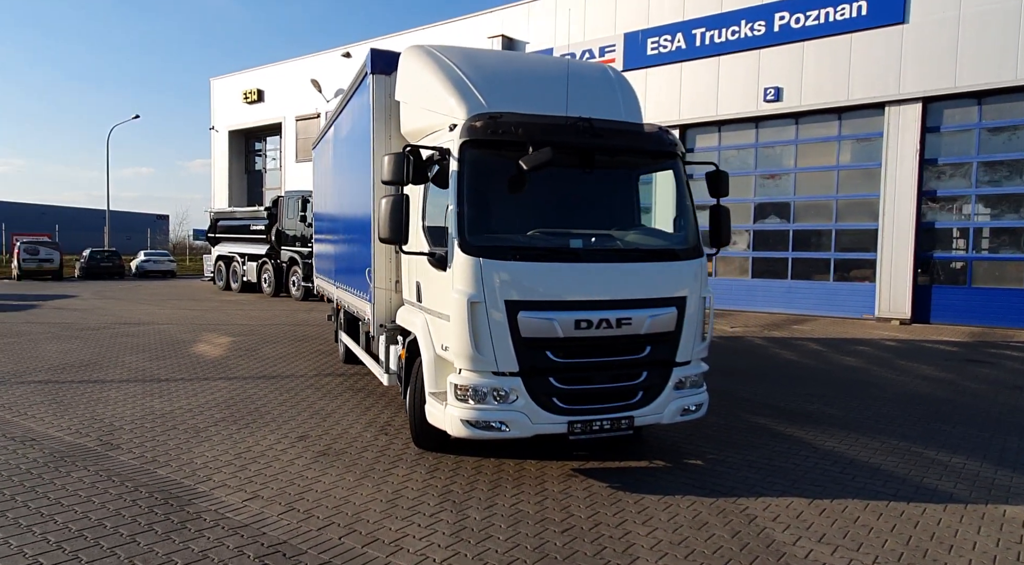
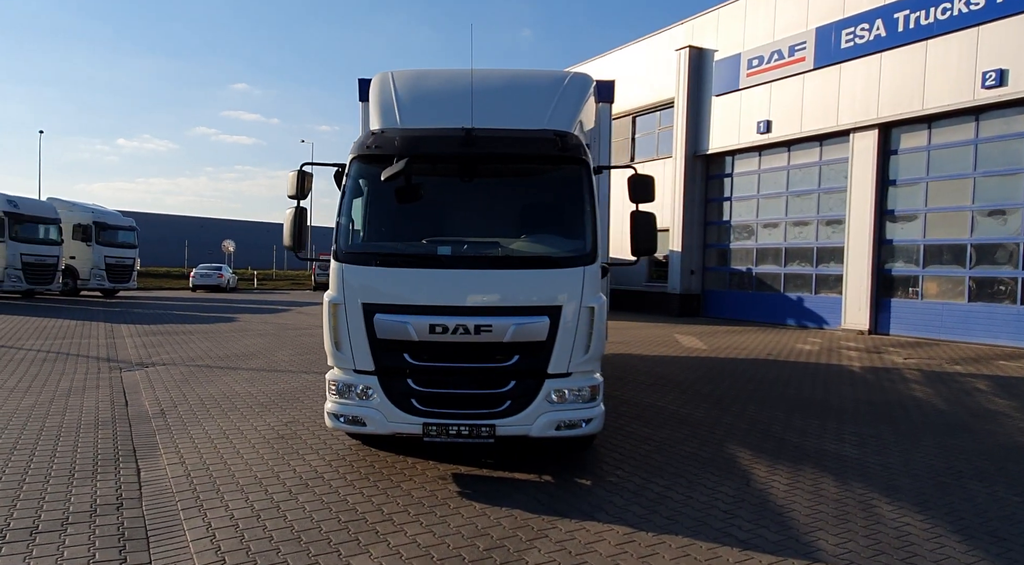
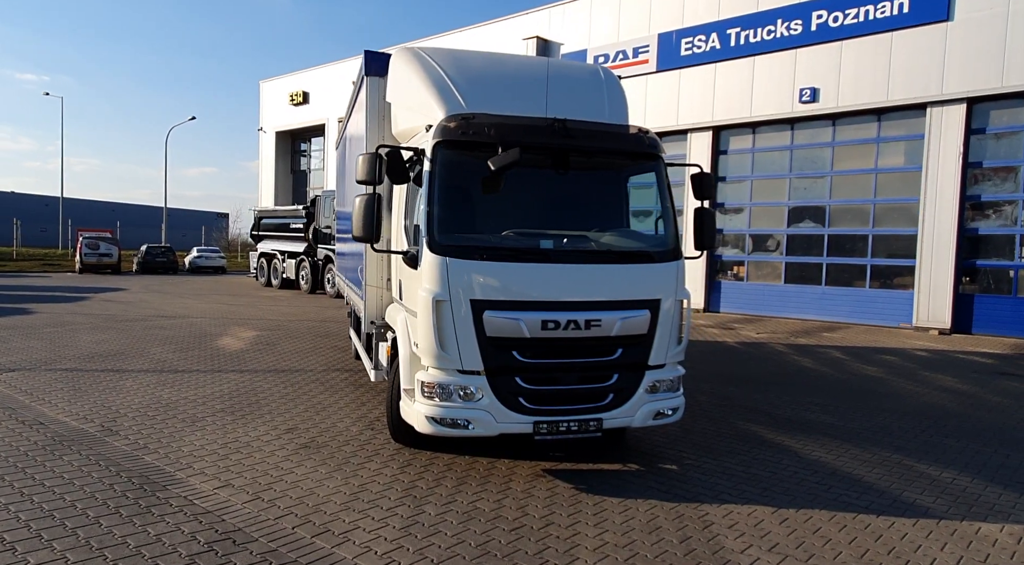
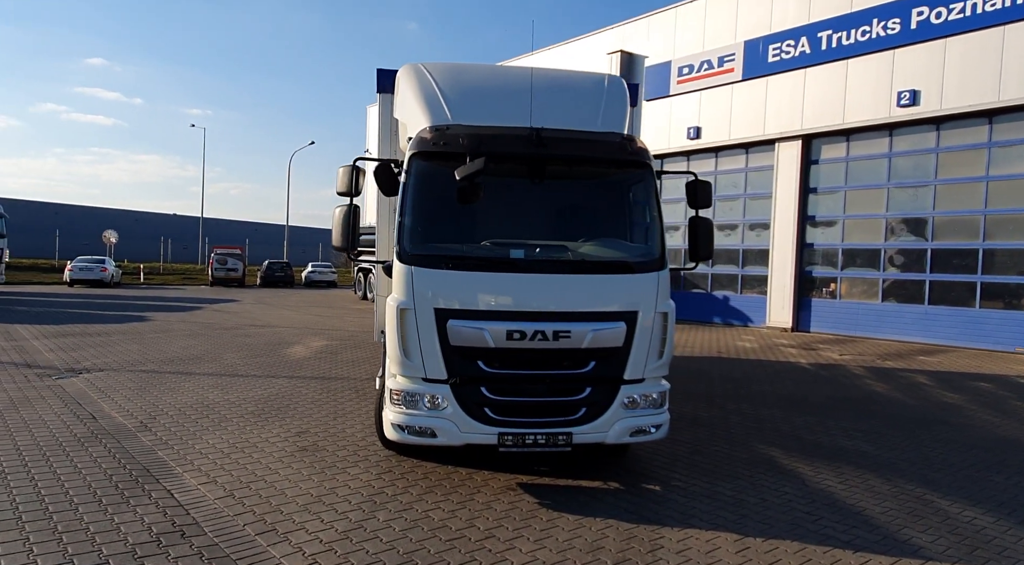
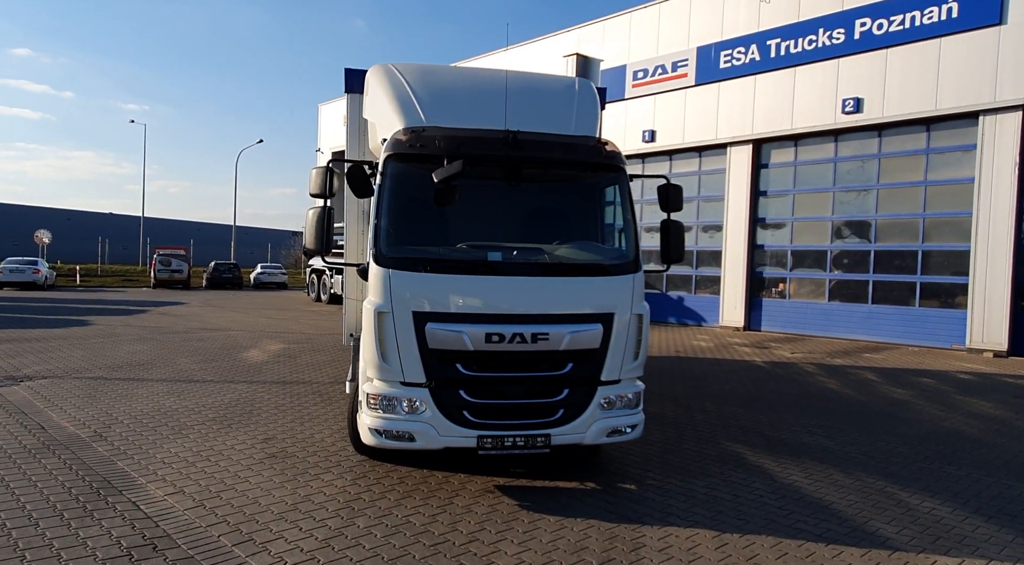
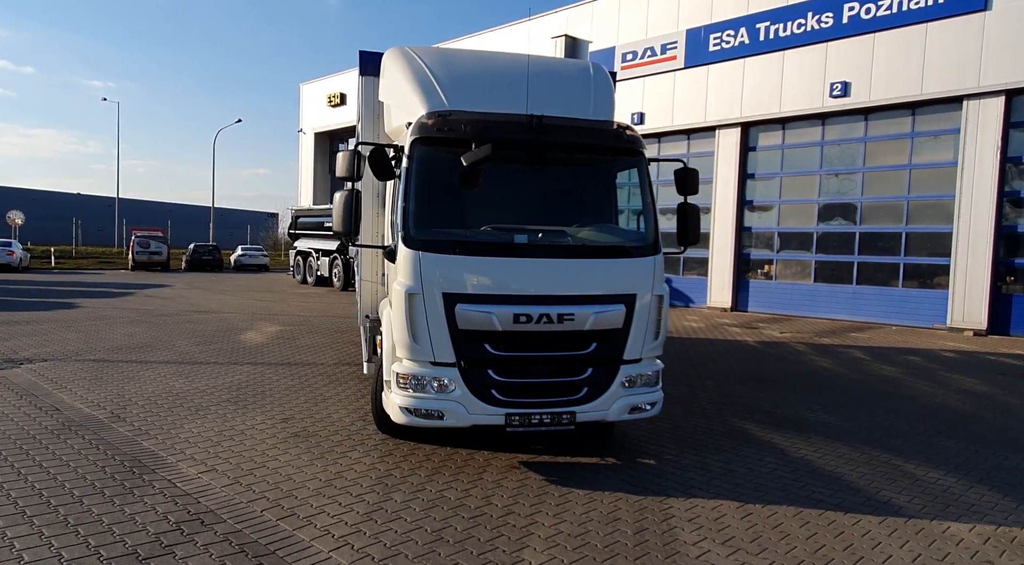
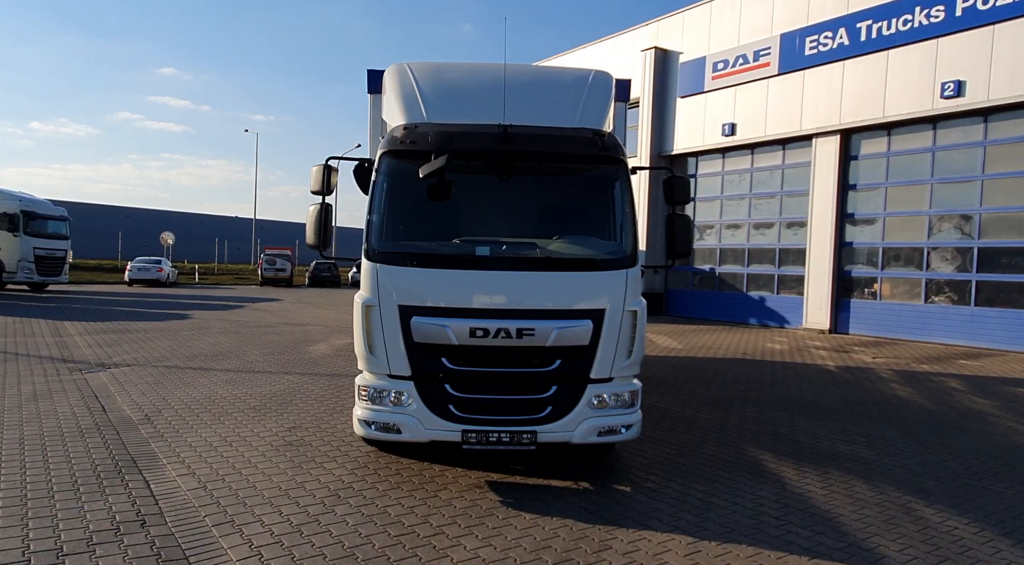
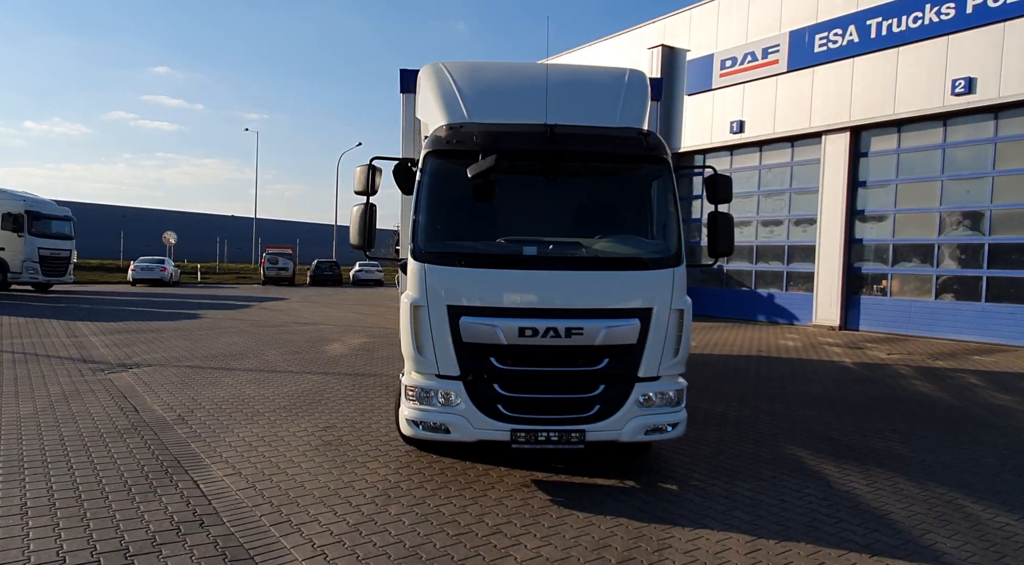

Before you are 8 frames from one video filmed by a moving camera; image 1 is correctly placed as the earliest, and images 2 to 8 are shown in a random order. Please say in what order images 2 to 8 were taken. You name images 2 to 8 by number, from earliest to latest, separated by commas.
3, 6, 5, 4, 8, 7, 2
